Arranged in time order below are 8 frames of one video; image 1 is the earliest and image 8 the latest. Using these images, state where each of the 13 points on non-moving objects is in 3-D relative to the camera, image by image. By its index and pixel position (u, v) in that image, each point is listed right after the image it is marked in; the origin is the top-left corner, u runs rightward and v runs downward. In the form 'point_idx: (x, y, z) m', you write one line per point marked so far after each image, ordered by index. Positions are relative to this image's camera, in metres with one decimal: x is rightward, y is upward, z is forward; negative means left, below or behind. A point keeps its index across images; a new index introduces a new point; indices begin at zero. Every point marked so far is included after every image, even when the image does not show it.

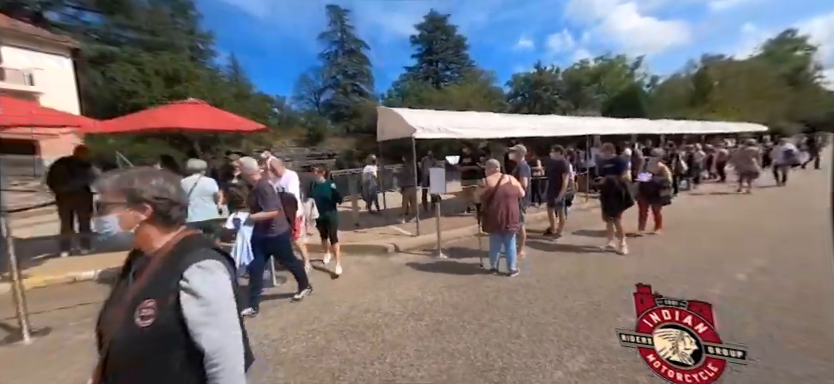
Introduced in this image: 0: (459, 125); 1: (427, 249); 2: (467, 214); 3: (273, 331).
0: (+1.3, +2.0, +9.1) m
1: (+0.3, -1.4, +7.5) m
2: (+1.7, -0.7, +10.5) m
3: (-2.0, -1.9, +4.2) m
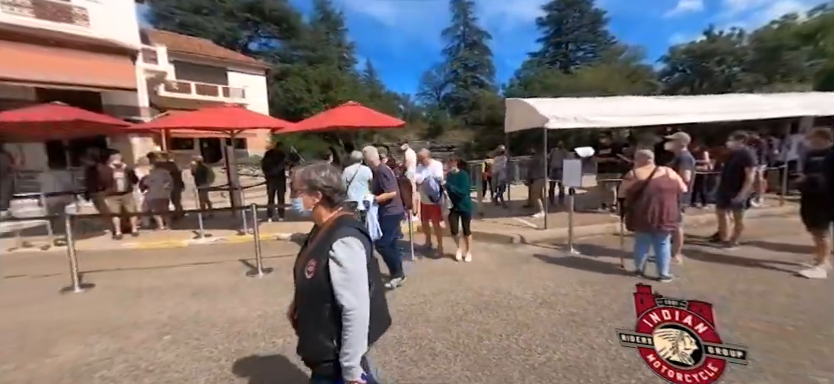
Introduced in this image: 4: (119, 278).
0: (+4.9, +2.2, +8.3) m
1: (+3.3, -1.2, +7.3) m
2: (+5.7, -0.6, +9.5) m
3: (0.0, -1.7, +5.0) m
4: (-6.0, -1.7, +6.1) m
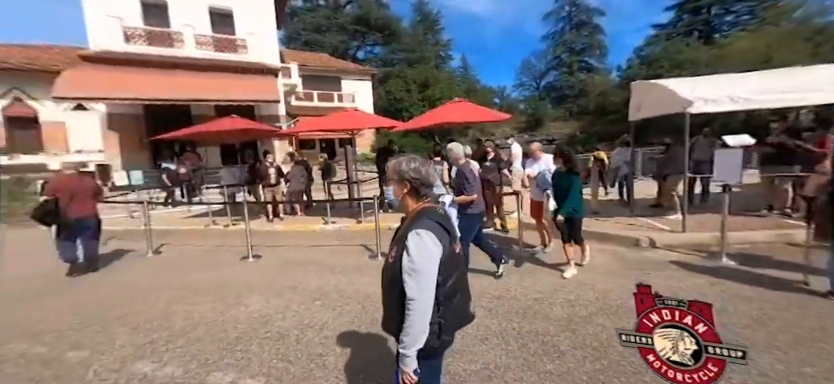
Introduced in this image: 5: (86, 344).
0: (+7.5, +2.2, +6.6) m
1: (+5.6, -1.2, +6.1) m
2: (+8.7, -0.5, +7.5) m
3: (+1.8, -1.6, +4.9) m
4: (-3.6, -1.5, +7.8) m
5: (-4.4, -2.0, +4.0) m
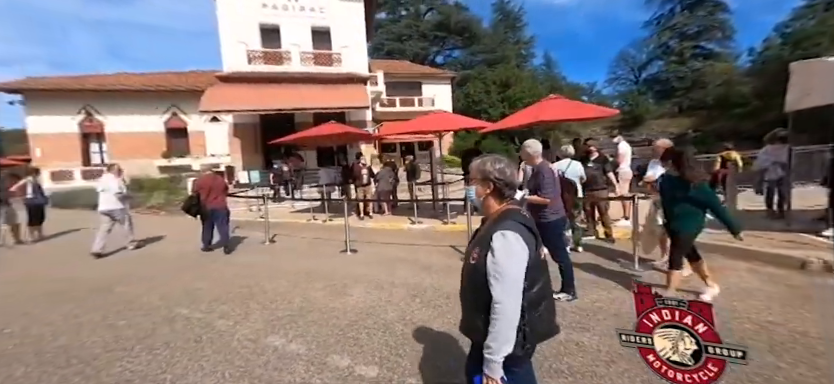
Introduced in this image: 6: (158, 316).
0: (+9.3, +2.0, +4.5) m
1: (+7.3, -1.3, +4.5) m
2: (+10.6, -0.8, +5.2) m
3: (+3.3, -1.7, +4.2) m
4: (-1.3, -1.5, +8.2) m
5: (-2.9, -1.9, +4.8) m
6: (-4.0, -1.9, +4.8) m
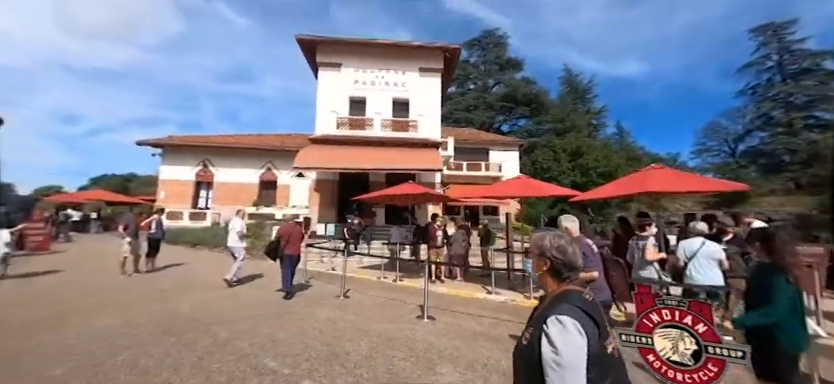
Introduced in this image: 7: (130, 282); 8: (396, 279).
0: (+10.8, +0.5, +2.7) m
1: (+8.6, -2.6, +2.4) m
2: (+11.9, -2.4, +2.6) m
3: (+4.5, -2.7, +2.8) m
4: (+0.7, -3.1, +7.6) m
5: (-1.5, -2.7, +4.5) m
6: (-2.6, -2.7, +4.7) m
7: (-9.8, -3.1, +10.4) m
8: (-0.8, -3.1, +11.0) m
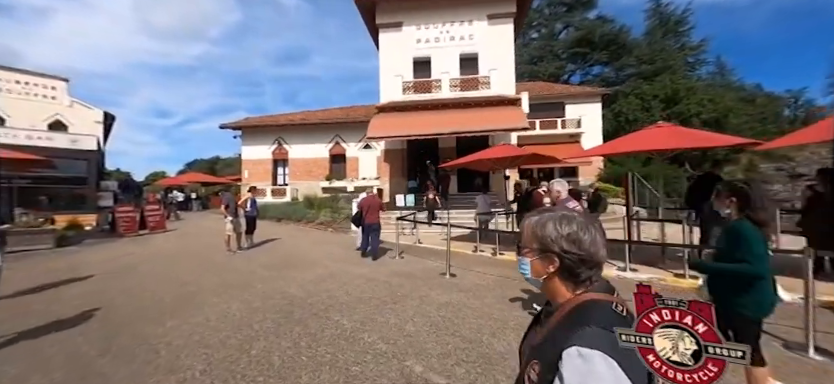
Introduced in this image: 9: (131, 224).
0: (+12.3, +1.3, -0.7) m
1: (+10.2, -2.0, -0.3) m
2: (+13.6, -1.6, -0.7) m
3: (+6.4, -2.2, +0.8) m
4: (+3.5, -2.2, +6.2) m
5: (+0.7, -2.3, +3.5) m
6: (-0.3, -2.3, +3.9) m
7: (-6.4, -2.4, +10.8) m
8: (+2.6, -2.0, +9.8) m
9: (-16.9, -1.9, +18.0) m
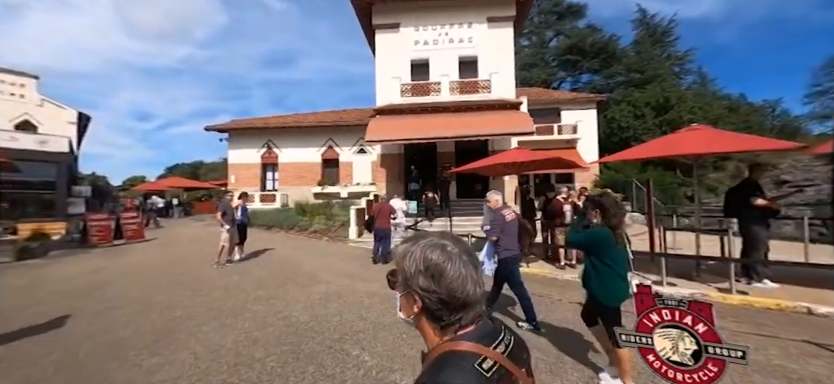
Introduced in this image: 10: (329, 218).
0: (+13.1, +1.2, -1.0) m
1: (+11.0, -2.0, -0.7) m
2: (+14.3, -1.6, -1.0) m
3: (+7.0, -2.2, +0.2) m
4: (+3.9, -2.4, +5.5) m
5: (+1.3, -2.4, +2.7) m
6: (+0.2, -2.3, +3.1) m
7: (-6.1, -2.6, +9.7) m
8: (+2.9, -2.2, +9.1) m
9: (-16.9, -2.2, +16.5) m
10: (-5.3, -1.6, +18.4) m
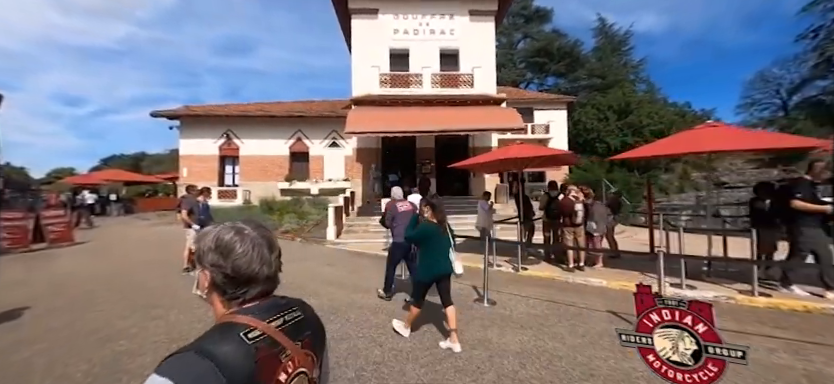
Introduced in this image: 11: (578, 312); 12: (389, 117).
0: (+14.2, +1.1, -0.4) m
1: (+12.0, -2.1, -0.4) m
2: (+15.4, -1.8, -0.3) m
3: (+8.0, -2.2, +0.1) m
4: (+4.3, -2.3, +5.0) m
5: (+2.0, -2.3, +1.9) m
6: (+0.9, -2.3, +2.2) m
7: (-6.2, -2.4, +8.0) m
8: (+2.9, -2.1, +8.4) m
9: (-17.6, -1.9, +13.6) m
10: (-6.3, -1.3, +16.8) m
11: (+3.1, -2.3, +5.9) m
12: (-1.5, +4.5, +18.9) m
